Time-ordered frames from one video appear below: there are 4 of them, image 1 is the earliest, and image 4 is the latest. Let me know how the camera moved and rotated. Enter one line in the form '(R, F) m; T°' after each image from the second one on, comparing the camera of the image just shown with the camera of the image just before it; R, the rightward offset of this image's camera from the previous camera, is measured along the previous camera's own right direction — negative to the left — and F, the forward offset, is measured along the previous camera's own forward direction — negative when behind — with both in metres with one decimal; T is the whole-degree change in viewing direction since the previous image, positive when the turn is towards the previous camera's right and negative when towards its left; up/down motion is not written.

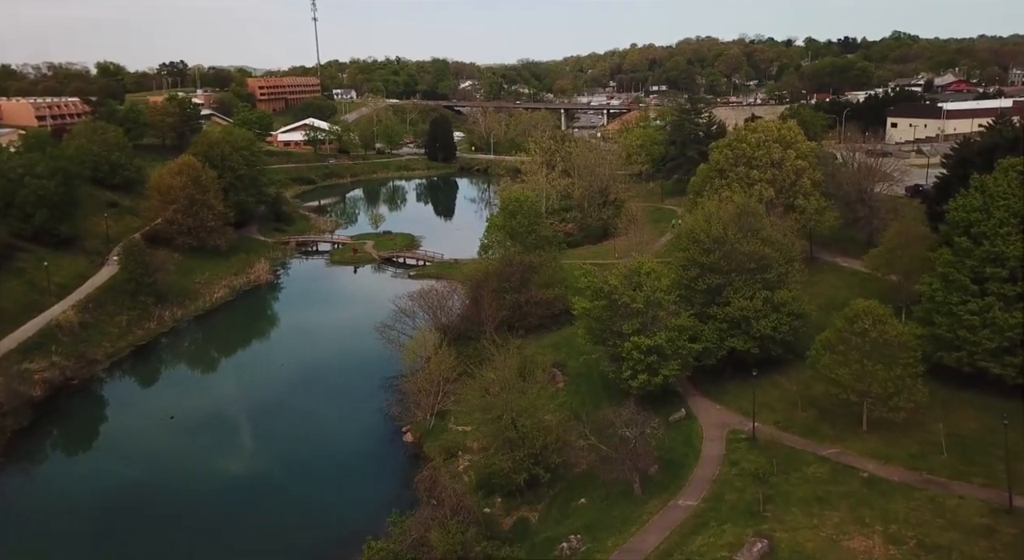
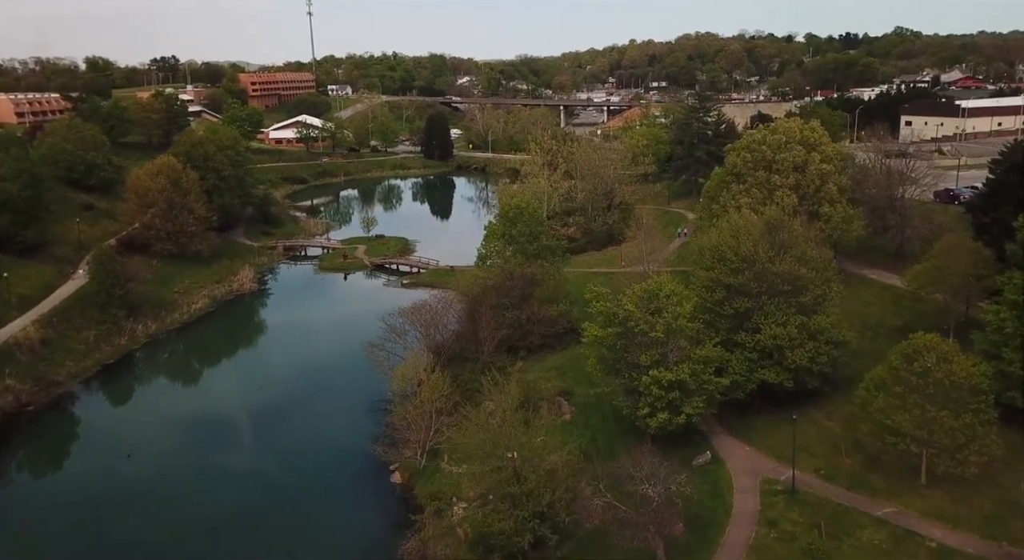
(-0.1, +2.2) m; 0°
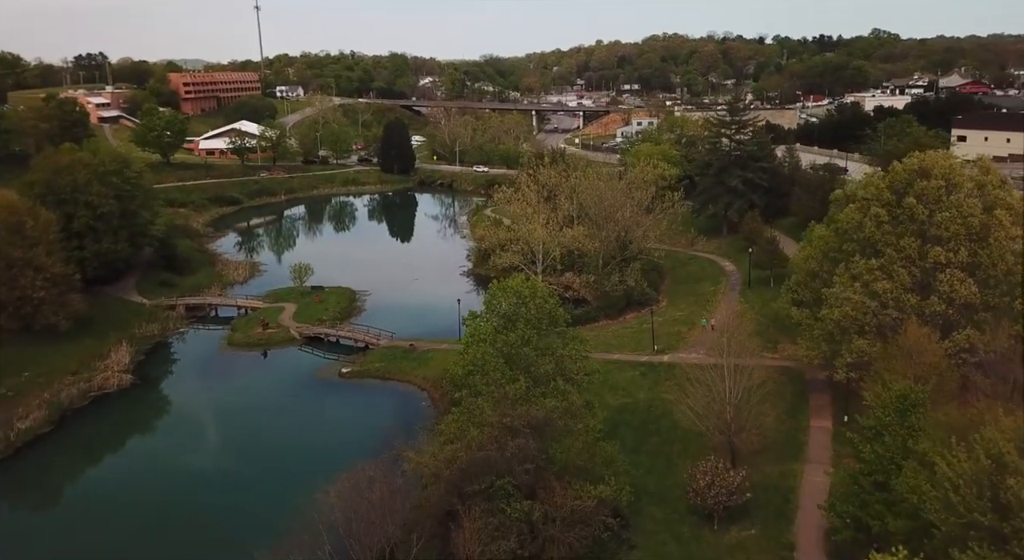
(-0.7, +10.0) m; +3°
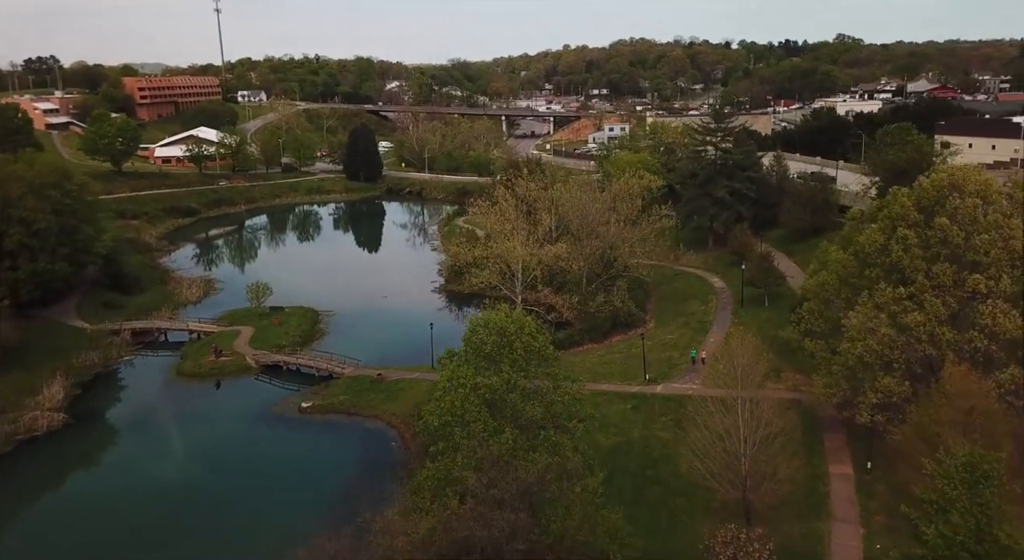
(-0.2, +2.1) m; +2°
